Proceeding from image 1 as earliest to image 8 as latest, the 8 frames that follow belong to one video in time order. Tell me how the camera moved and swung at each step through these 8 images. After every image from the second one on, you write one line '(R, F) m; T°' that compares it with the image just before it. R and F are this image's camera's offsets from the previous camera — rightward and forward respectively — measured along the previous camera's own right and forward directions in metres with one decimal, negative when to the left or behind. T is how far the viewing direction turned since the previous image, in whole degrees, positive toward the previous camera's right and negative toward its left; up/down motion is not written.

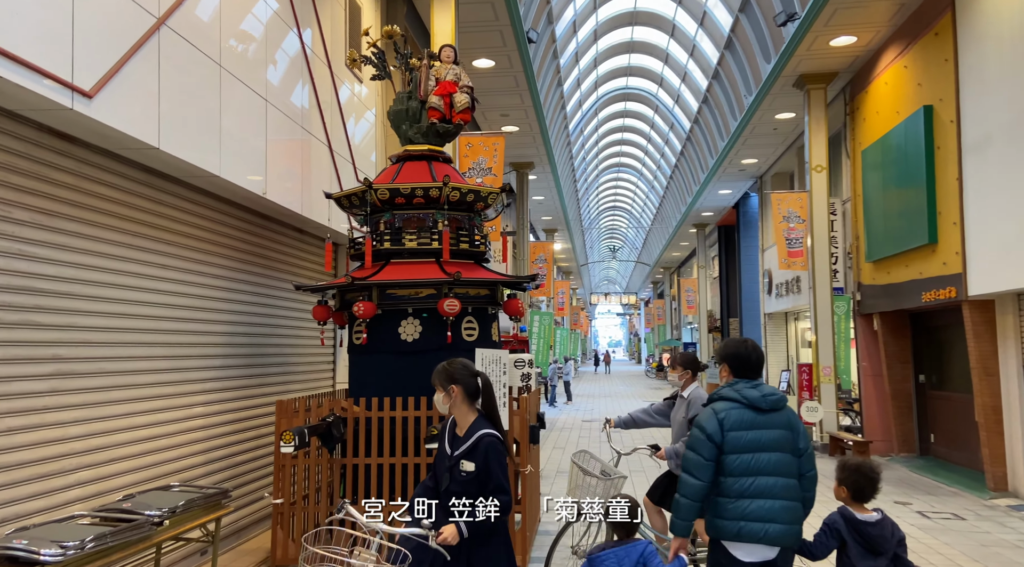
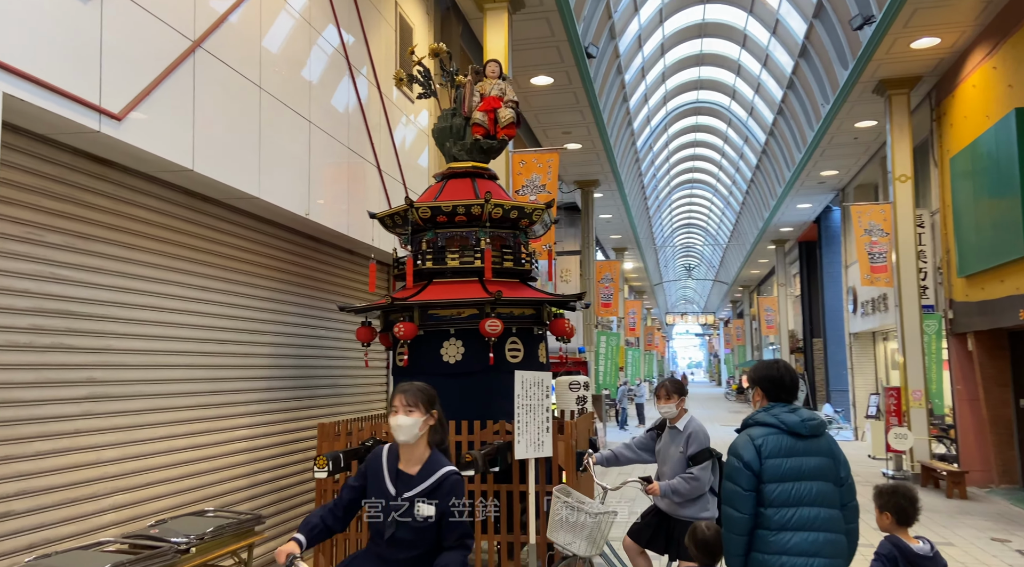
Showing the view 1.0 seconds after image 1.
(+0.3, +0.3) m; -6°
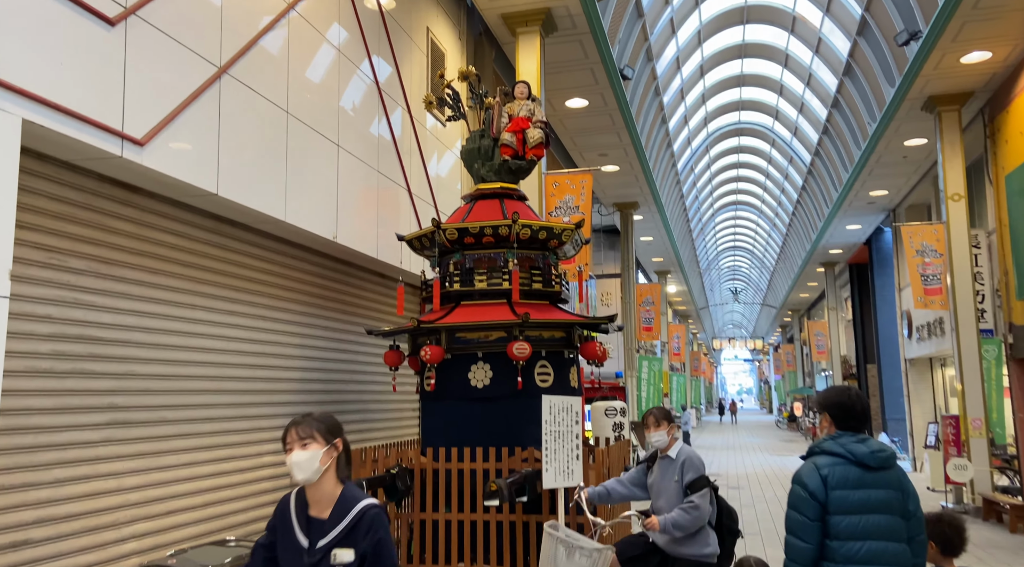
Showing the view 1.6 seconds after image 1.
(+0.2, +0.2) m; -3°
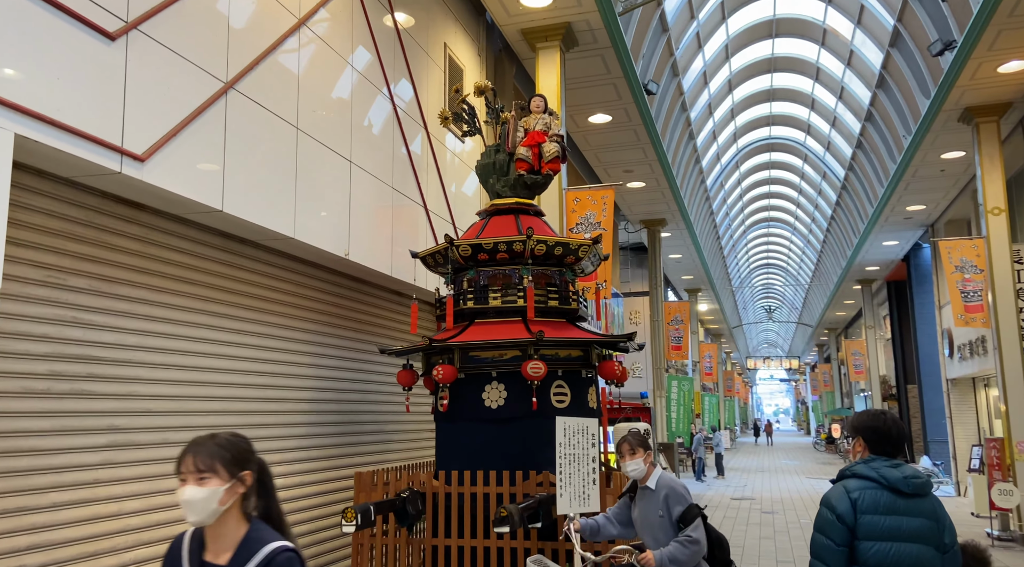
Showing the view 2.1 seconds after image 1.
(+0.2, +0.2) m; -2°
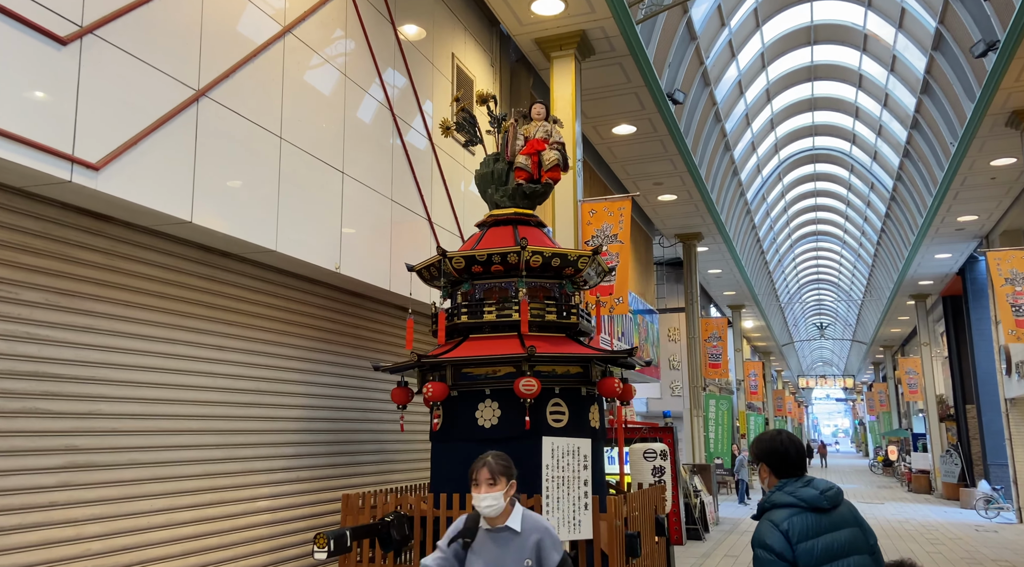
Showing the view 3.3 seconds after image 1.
(+0.5, +0.3) m; -4°
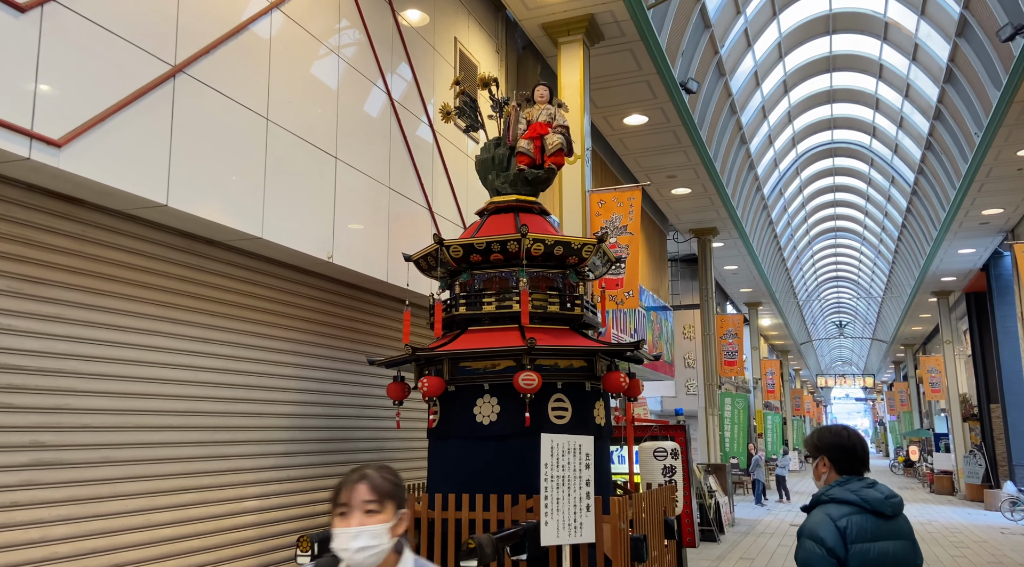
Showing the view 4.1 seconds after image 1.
(+0.1, +0.3) m; -1°
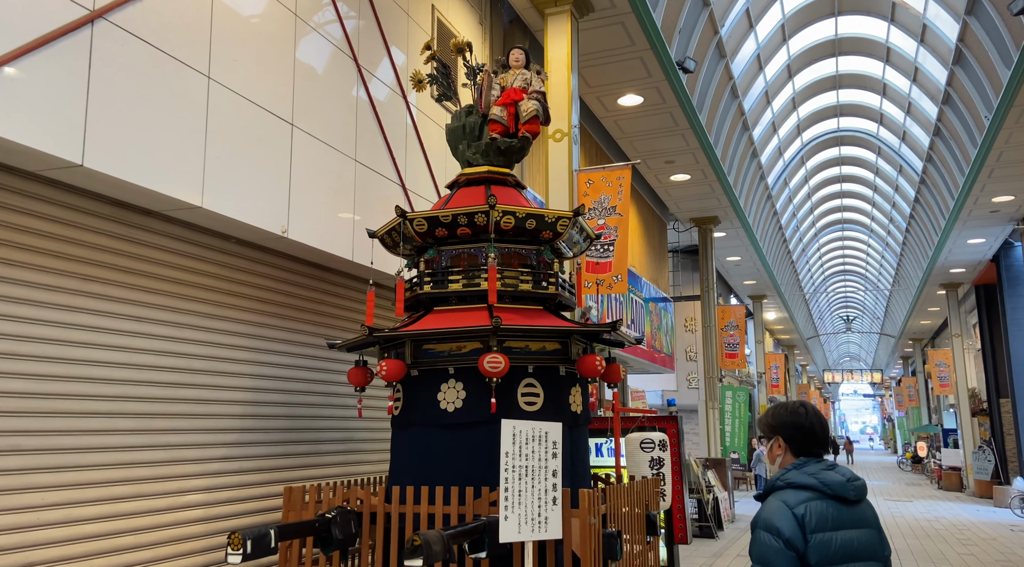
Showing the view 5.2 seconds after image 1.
(+0.3, +0.5) m; -1°
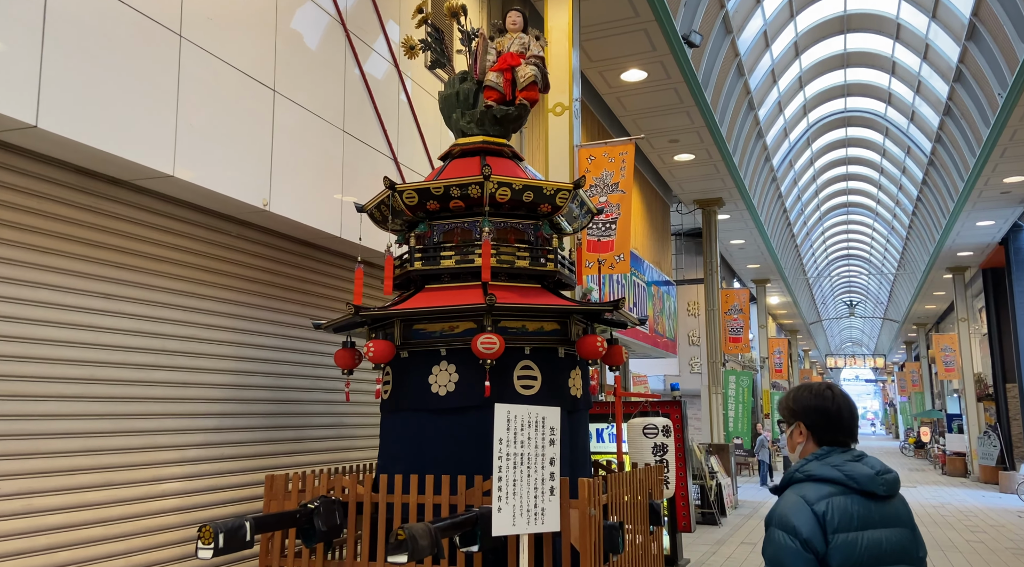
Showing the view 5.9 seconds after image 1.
(0.0, +0.4) m; 0°
